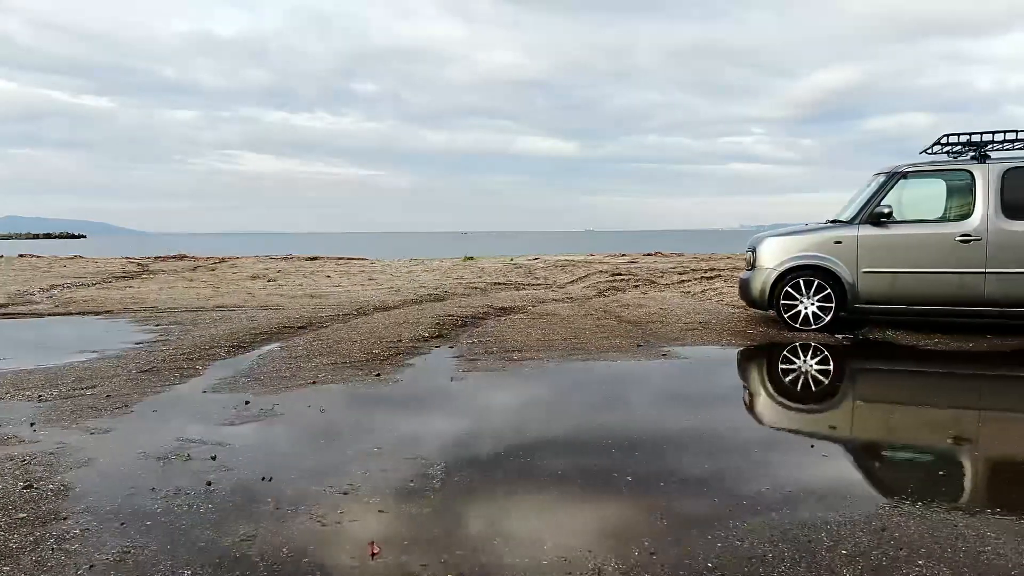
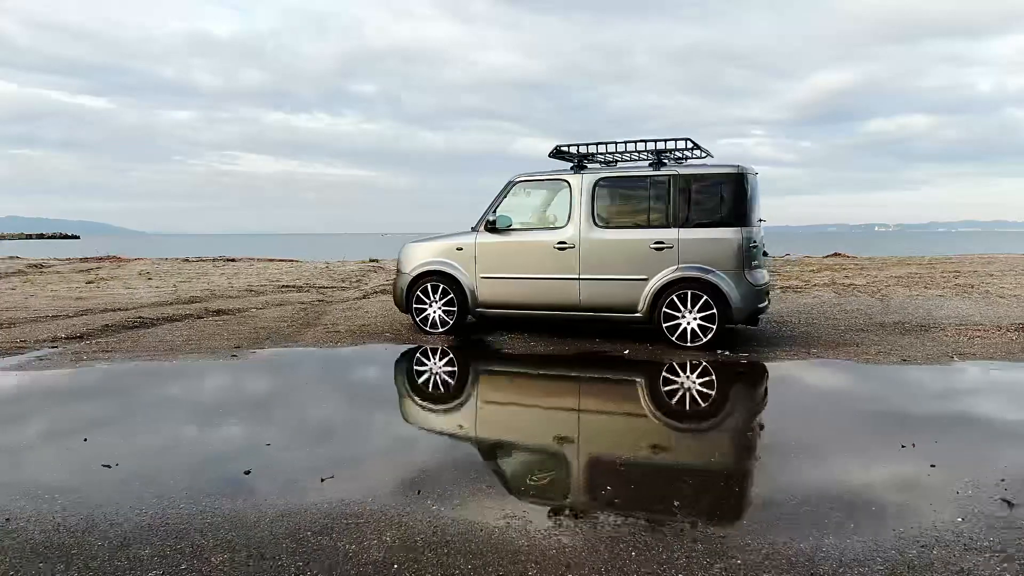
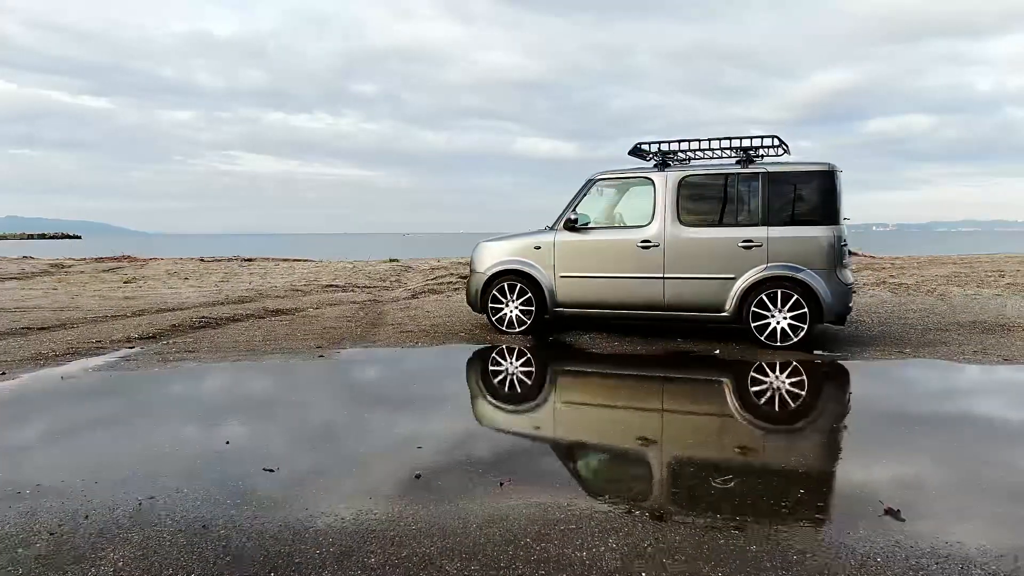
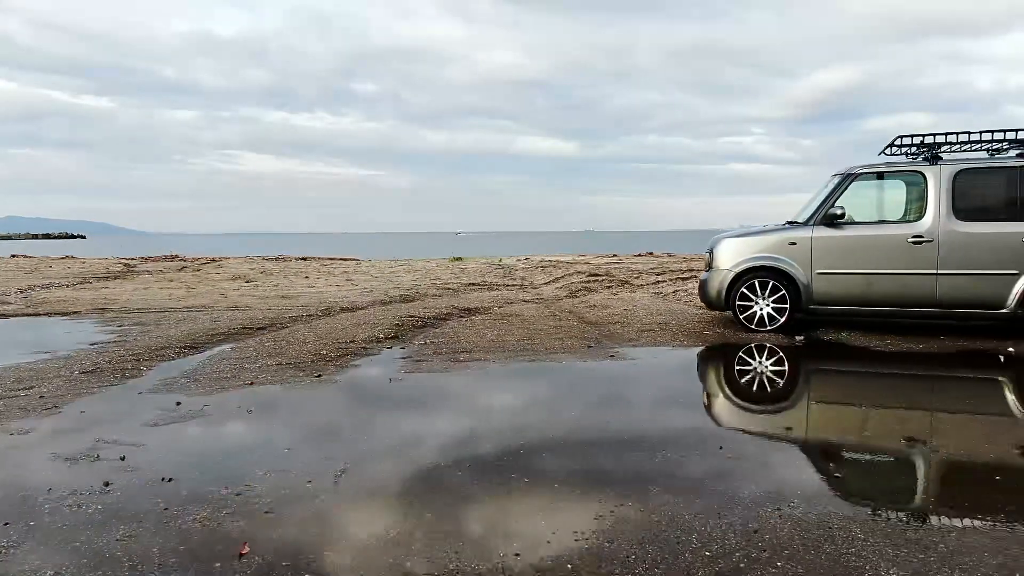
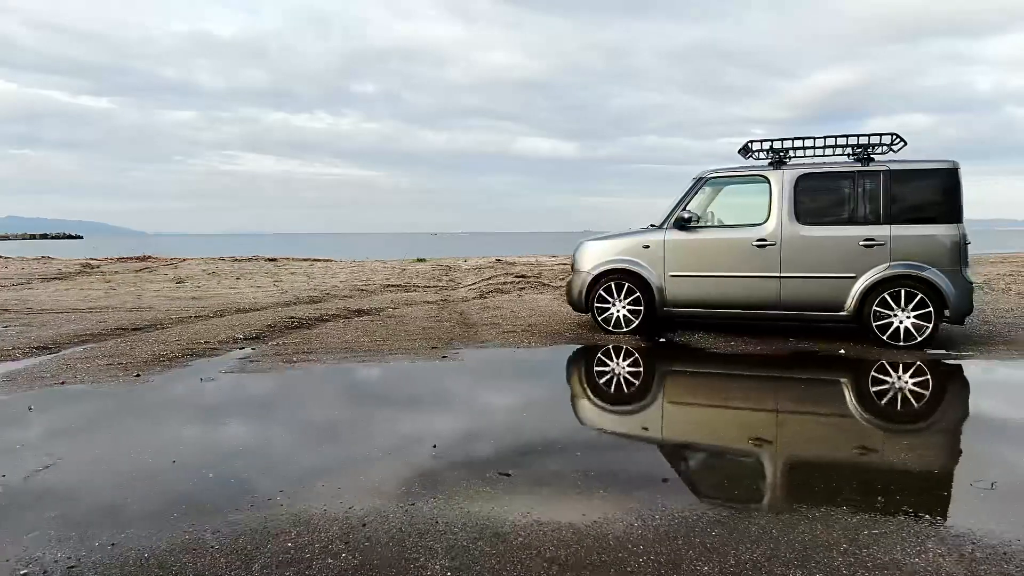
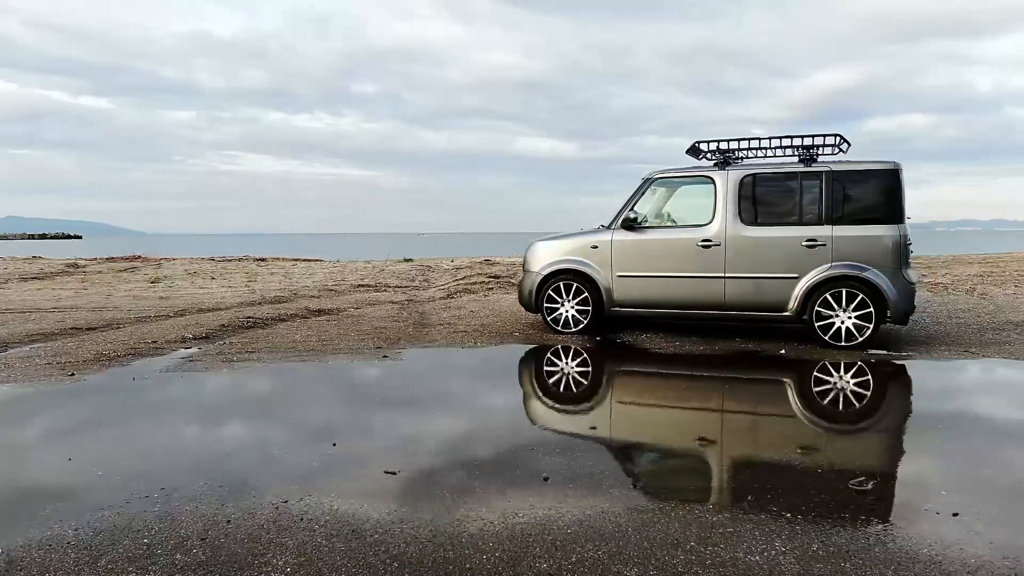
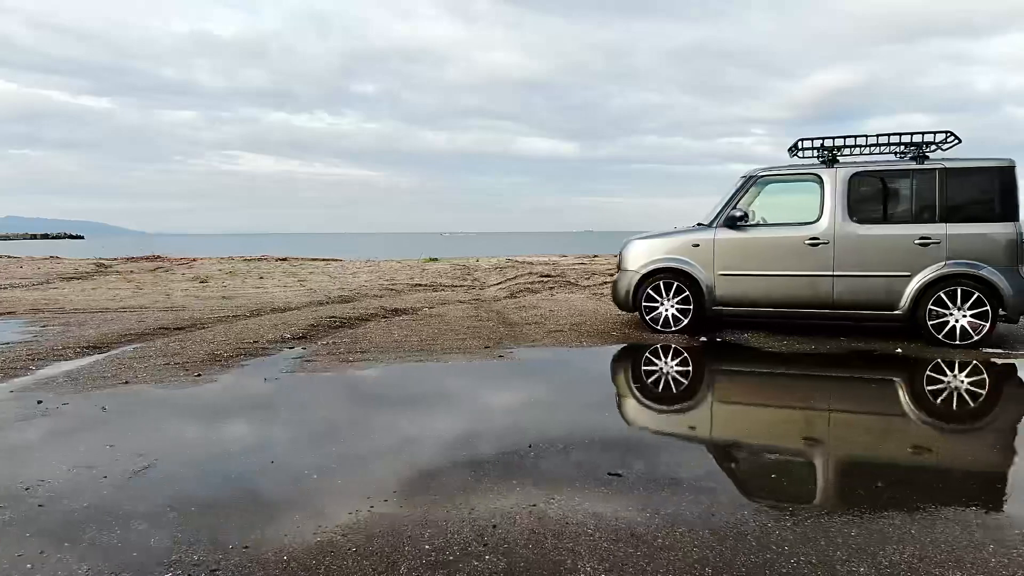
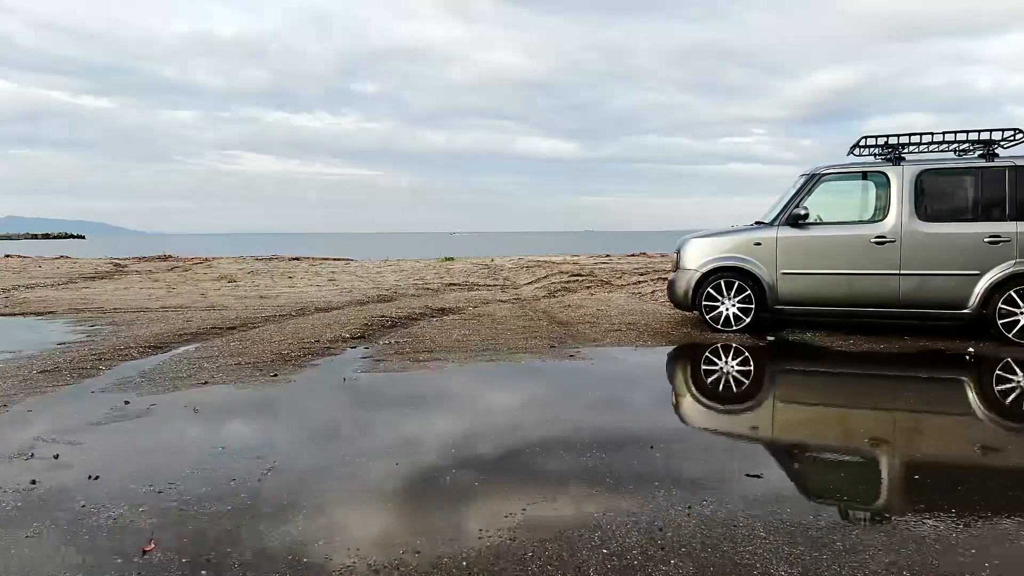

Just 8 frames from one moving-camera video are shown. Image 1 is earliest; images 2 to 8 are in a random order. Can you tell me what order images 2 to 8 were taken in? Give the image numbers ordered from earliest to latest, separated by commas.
4, 8, 7, 5, 6, 3, 2
